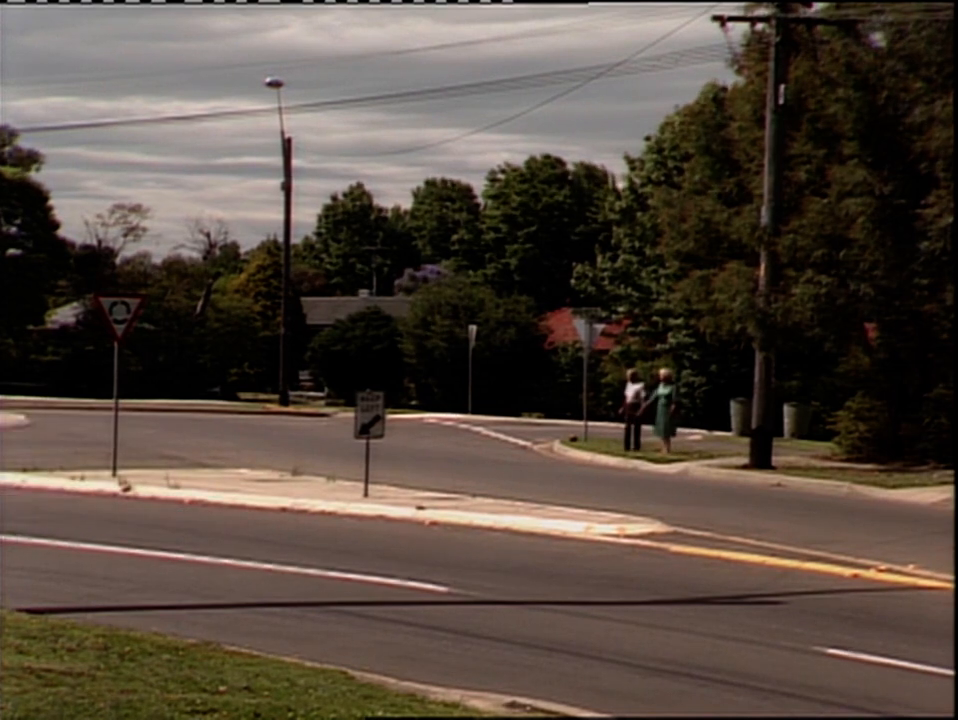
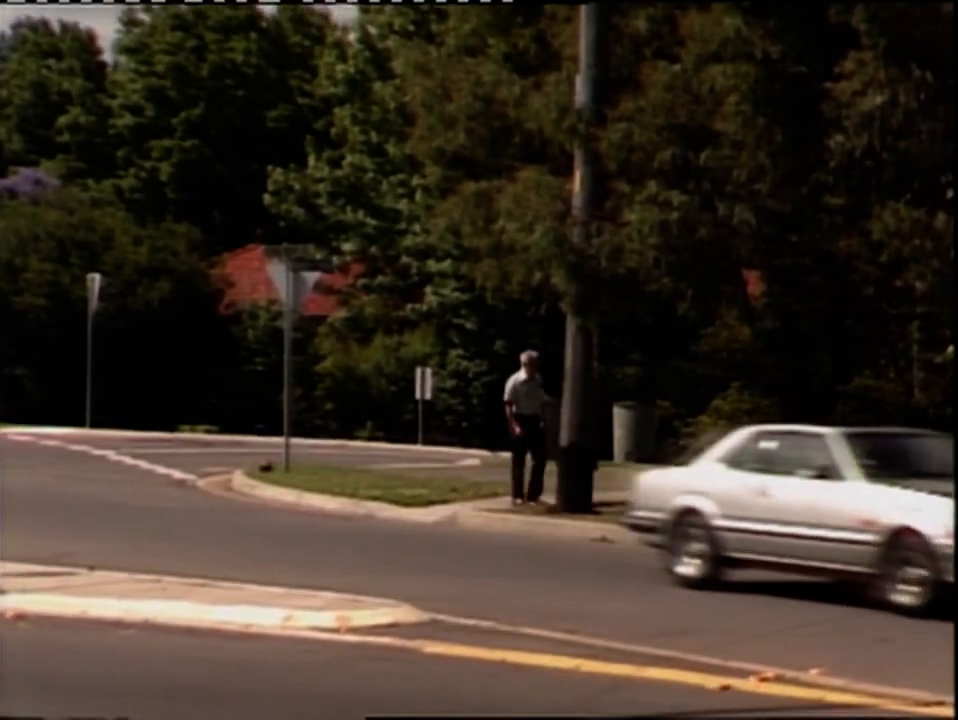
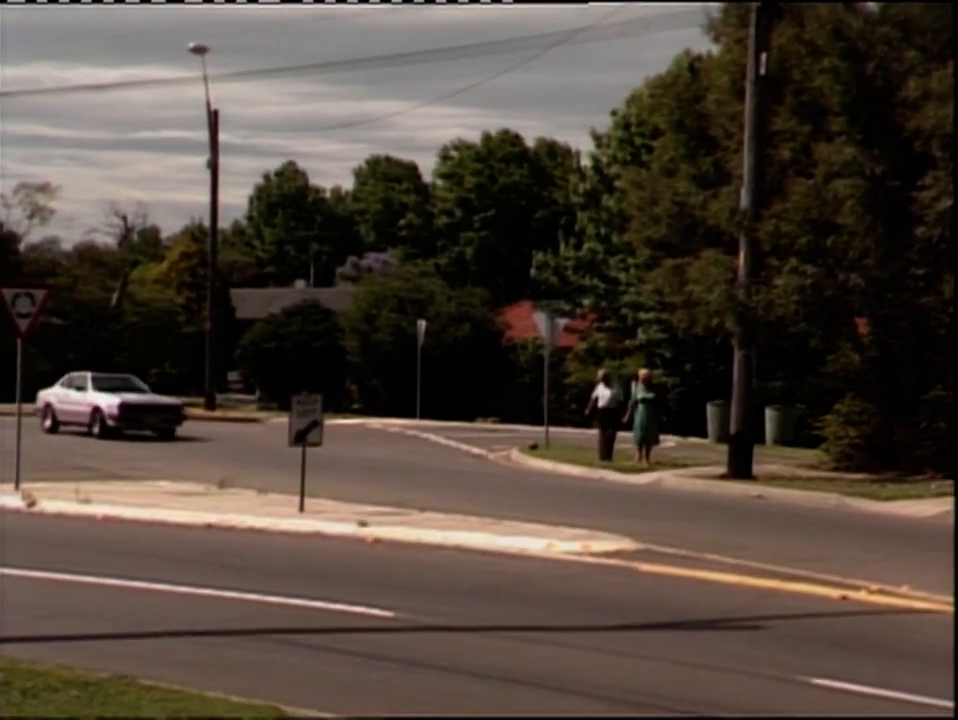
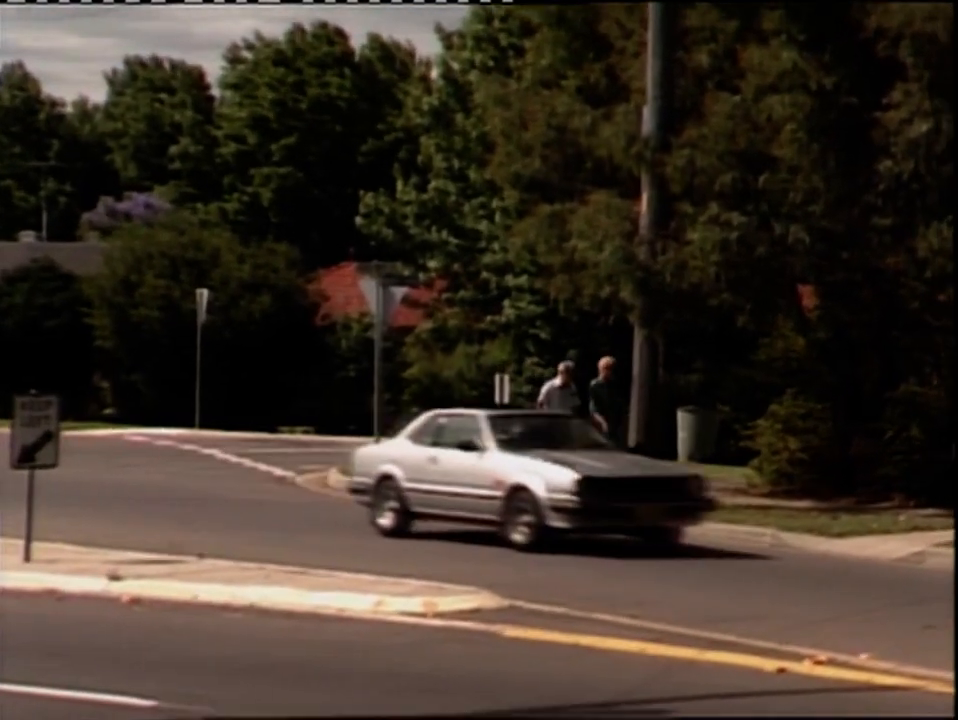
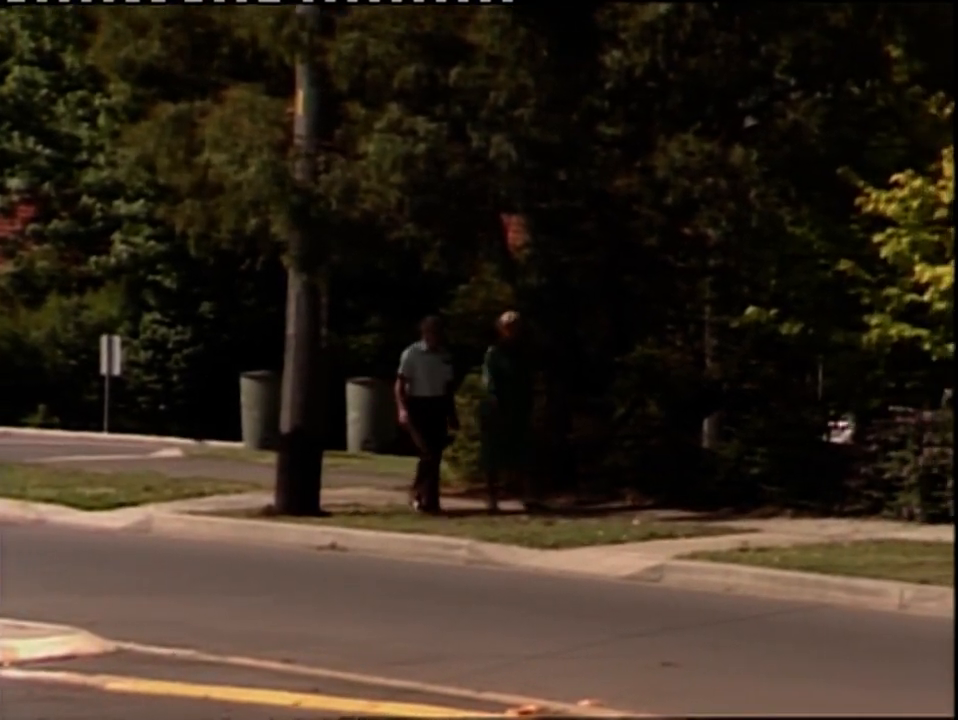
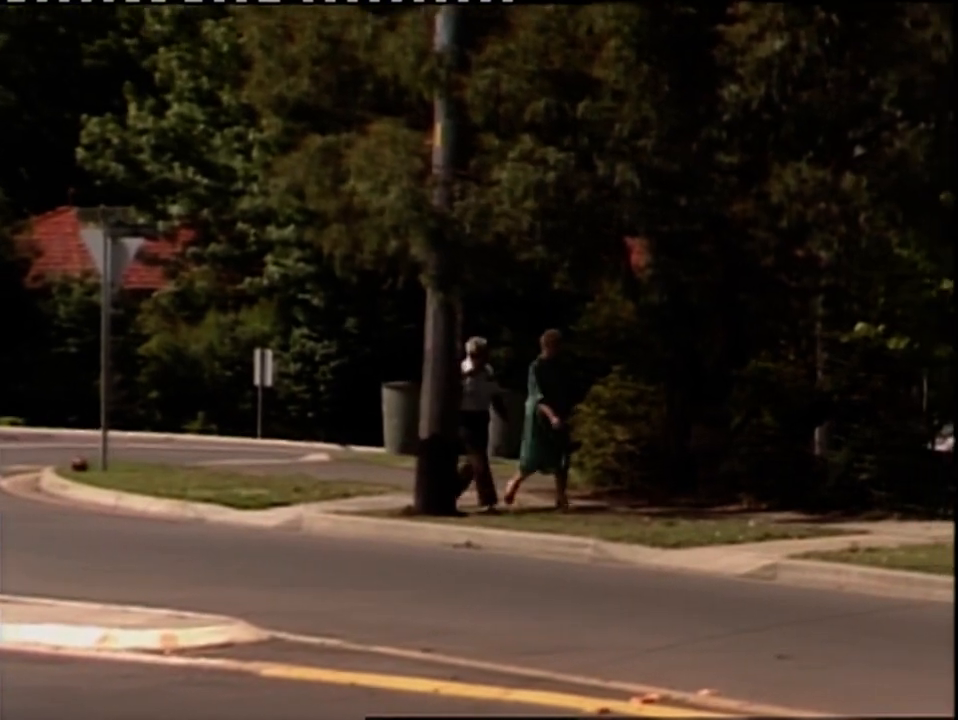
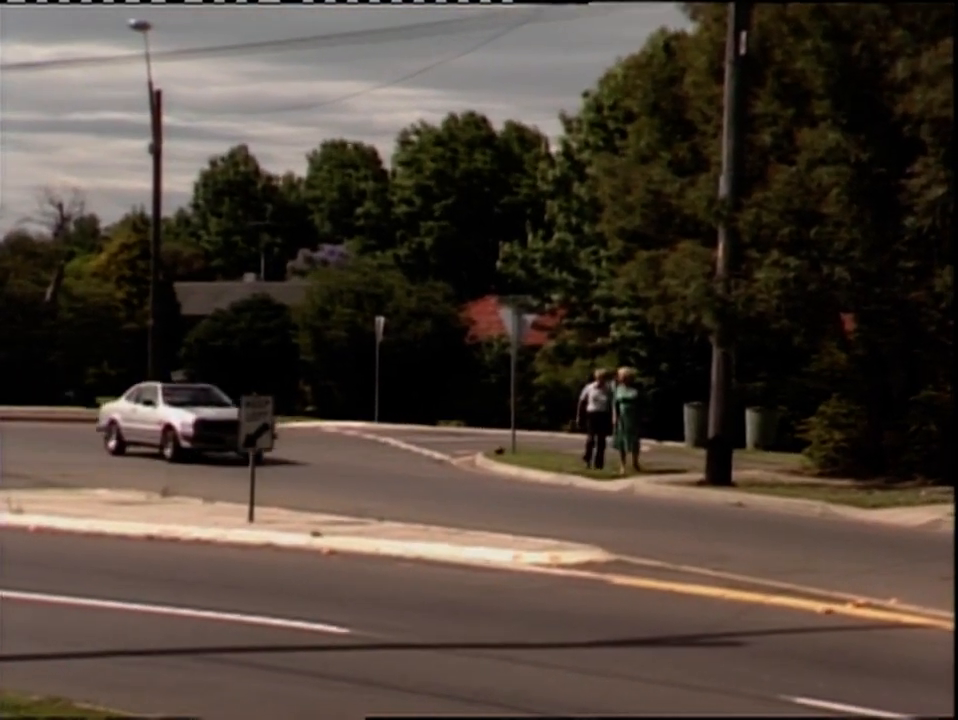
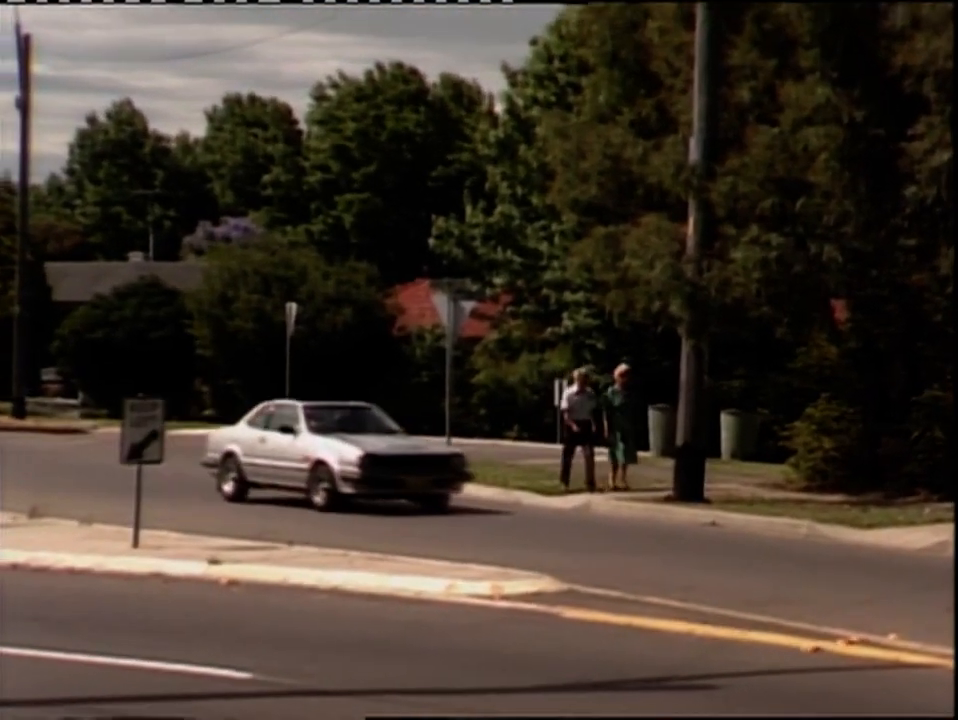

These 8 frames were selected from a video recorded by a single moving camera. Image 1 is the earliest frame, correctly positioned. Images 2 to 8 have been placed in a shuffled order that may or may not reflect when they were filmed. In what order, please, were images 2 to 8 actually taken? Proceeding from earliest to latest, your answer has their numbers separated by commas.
3, 7, 8, 4, 2, 6, 5
